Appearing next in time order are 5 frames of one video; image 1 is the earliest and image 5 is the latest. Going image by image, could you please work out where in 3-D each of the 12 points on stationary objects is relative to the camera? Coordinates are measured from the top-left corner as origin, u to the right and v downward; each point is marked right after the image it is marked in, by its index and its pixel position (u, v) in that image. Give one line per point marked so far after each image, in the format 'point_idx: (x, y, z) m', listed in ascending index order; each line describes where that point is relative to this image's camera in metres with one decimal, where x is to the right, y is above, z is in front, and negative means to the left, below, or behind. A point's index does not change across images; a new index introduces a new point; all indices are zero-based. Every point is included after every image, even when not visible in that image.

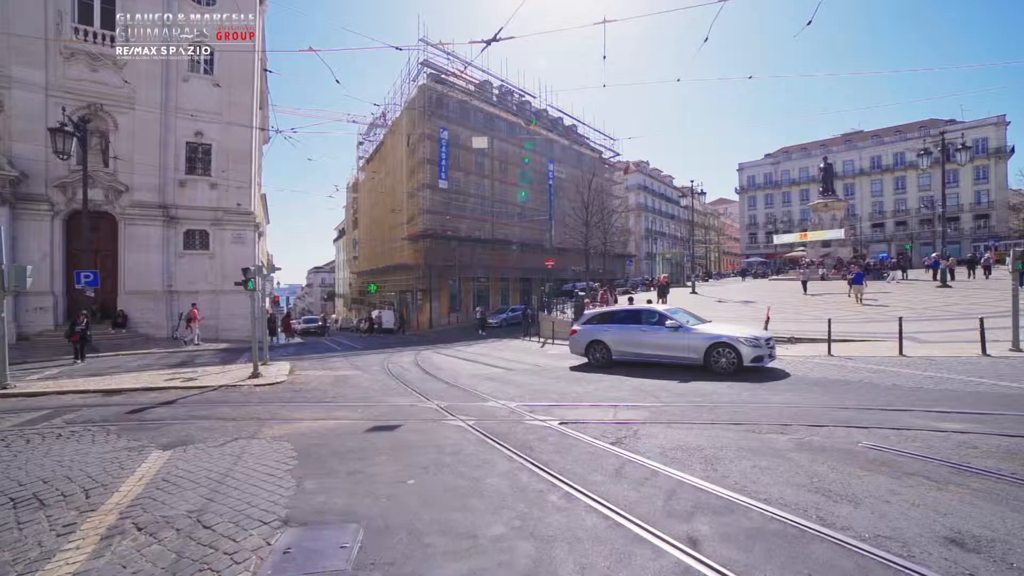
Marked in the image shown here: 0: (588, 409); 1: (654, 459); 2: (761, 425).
0: (+1.5, -2.4, +9.8) m
1: (+2.1, -2.5, +7.2) m
2: (+4.1, -2.3, +8.2) m
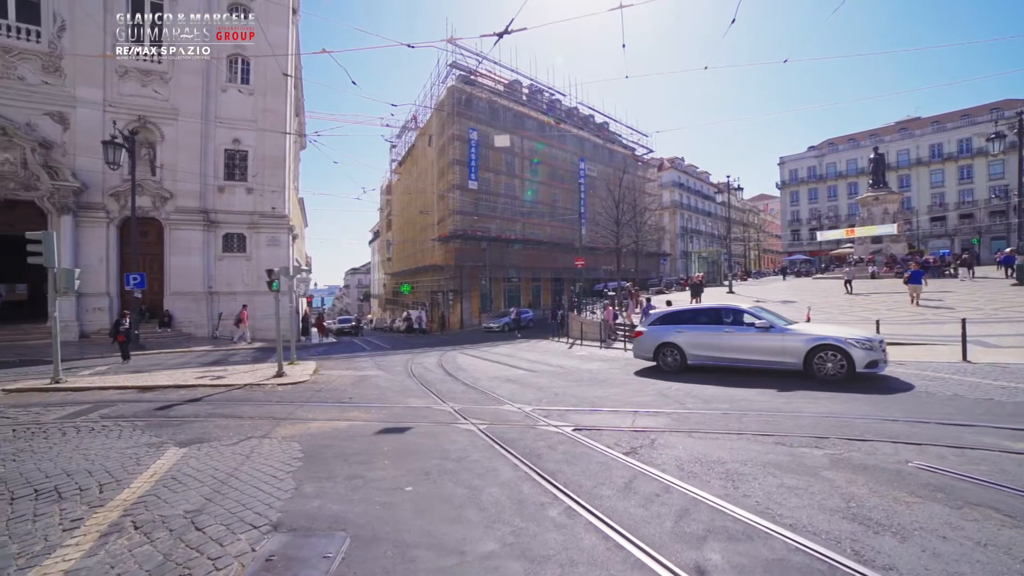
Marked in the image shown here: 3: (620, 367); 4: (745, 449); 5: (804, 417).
0: (+1.8, -2.4, +9.3) m
1: (+2.1, -2.5, +6.6) m
2: (+4.2, -2.2, +7.4) m
3: (+2.9, -2.1, +13.5) m
4: (+3.4, -2.3, +7.1) m
5: (+5.0, -2.2, +8.4) m
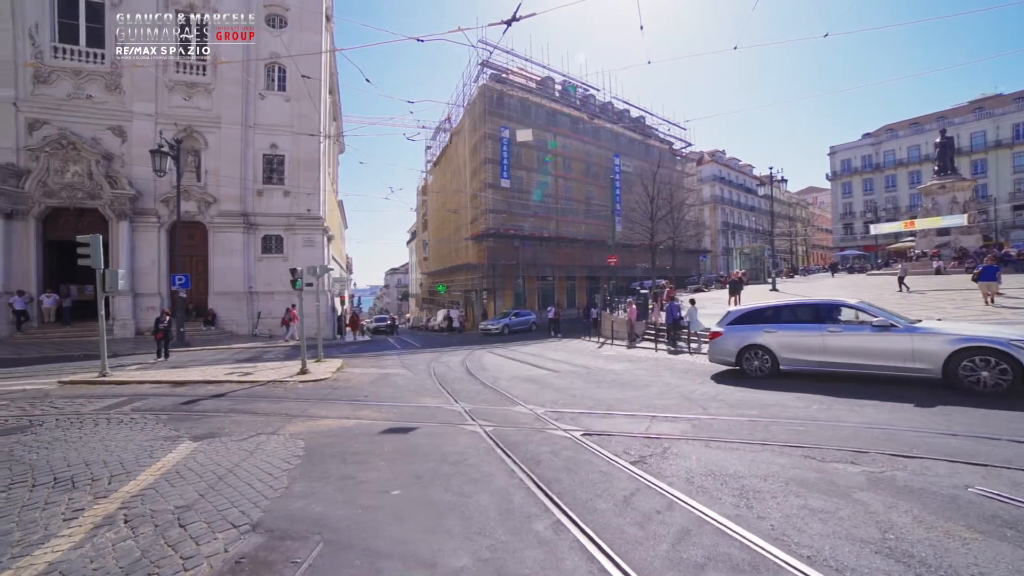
0: (+1.9, -2.3, +8.7) m
1: (+2.0, -2.4, +5.9) m
2: (+4.2, -2.2, +6.6) m
3: (+3.4, -2.1, +12.7) m
4: (+3.3, -2.2, +6.4) m
5: (+5.0, -2.1, +7.5) m
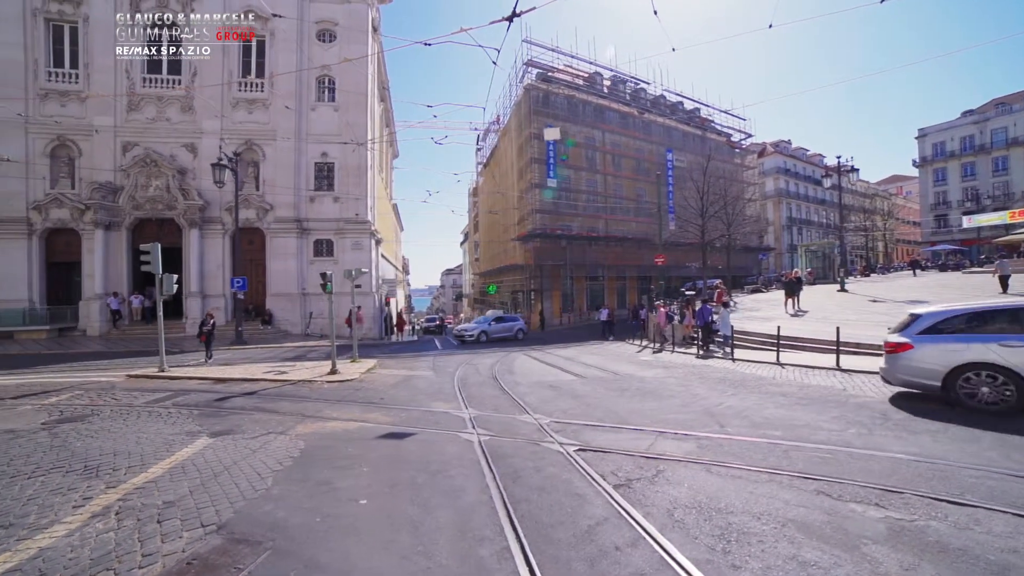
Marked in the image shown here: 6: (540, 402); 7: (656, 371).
0: (+1.9, -2.4, +8.0) m
1: (+1.5, -2.4, +5.2) m
2: (+3.8, -2.2, +5.5) m
3: (+4.0, -2.1, +11.7) m
4: (+2.9, -2.3, +5.5) m
5: (+4.7, -2.2, +6.3) m
6: (+0.6, -2.4, +10.6) m
7: (+3.7, -2.1, +12.7) m
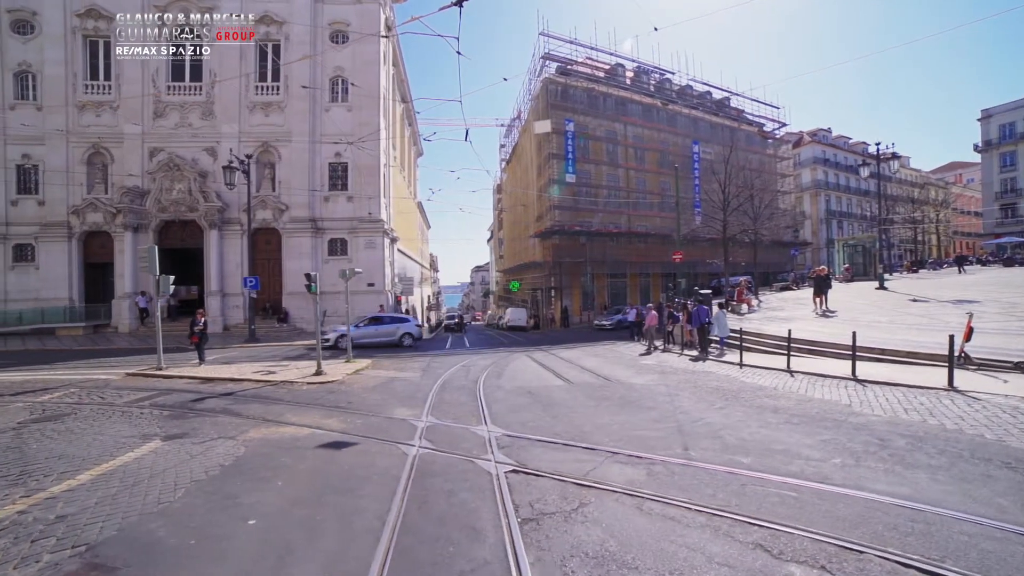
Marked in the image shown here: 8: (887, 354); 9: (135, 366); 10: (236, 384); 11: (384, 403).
0: (+0.9, -2.3, +7.0) m
1: (+0.3, -2.4, +4.3) m
2: (+2.6, -2.2, +4.3) m
3: (+3.4, -2.1, +10.5) m
4: (+1.6, -2.3, +4.4) m
5: (+3.6, -2.1, +5.0) m
6: (0.0, -2.4, +9.7) m
7: (+3.3, -2.1, +11.5) m
8: (+8.0, -1.4, +10.4) m
9: (-11.6, -2.4, +15.4) m
10: (-7.2, -2.5, +13.0) m
11: (-2.7, -2.5, +10.9) m
